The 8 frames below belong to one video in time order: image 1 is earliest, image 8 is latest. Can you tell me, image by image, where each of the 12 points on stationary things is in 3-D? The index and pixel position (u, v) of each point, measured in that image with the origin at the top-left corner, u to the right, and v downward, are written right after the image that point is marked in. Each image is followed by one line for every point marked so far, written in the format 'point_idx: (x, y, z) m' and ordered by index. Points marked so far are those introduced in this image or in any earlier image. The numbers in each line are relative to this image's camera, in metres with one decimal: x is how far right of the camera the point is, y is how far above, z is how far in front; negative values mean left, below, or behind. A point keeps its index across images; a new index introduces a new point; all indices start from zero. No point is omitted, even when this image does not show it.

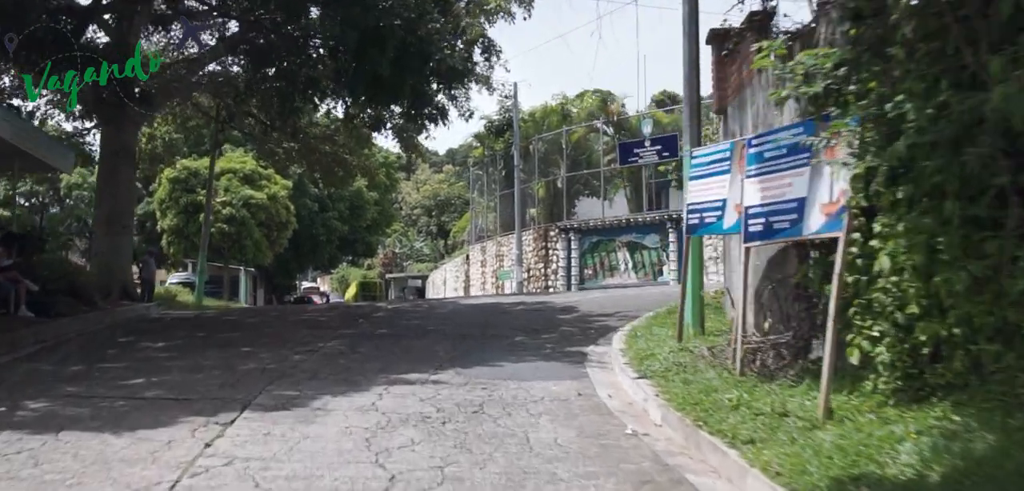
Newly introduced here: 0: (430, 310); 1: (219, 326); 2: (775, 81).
0: (-1.2, -0.9, +16.4) m
1: (-3.6, -1.0, +14.0) m
2: (+2.0, +1.3, +8.9) m
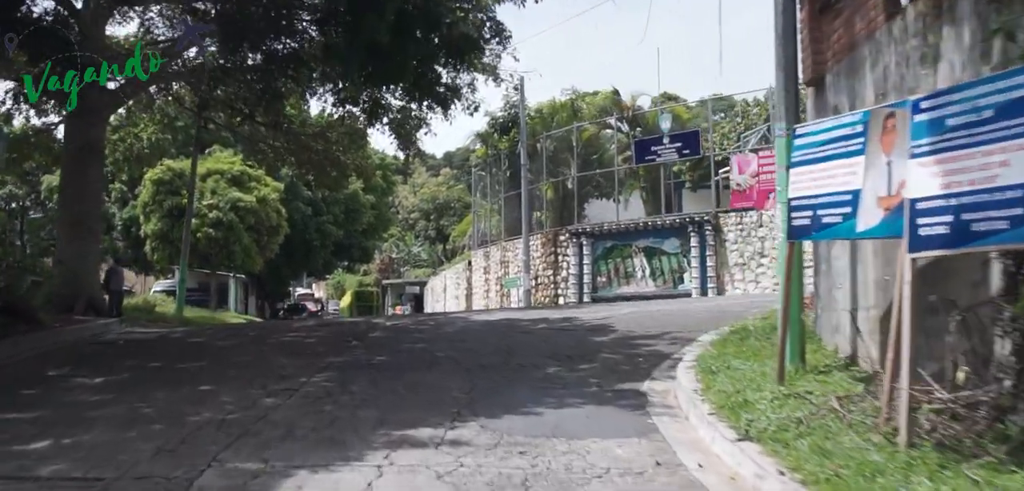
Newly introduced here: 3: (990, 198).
0: (-0.9, -1.0, +13.9) m
1: (-3.3, -1.1, +11.5) m
2: (+2.3, +1.2, +6.4) m
3: (+2.0, +0.2, +4.9) m
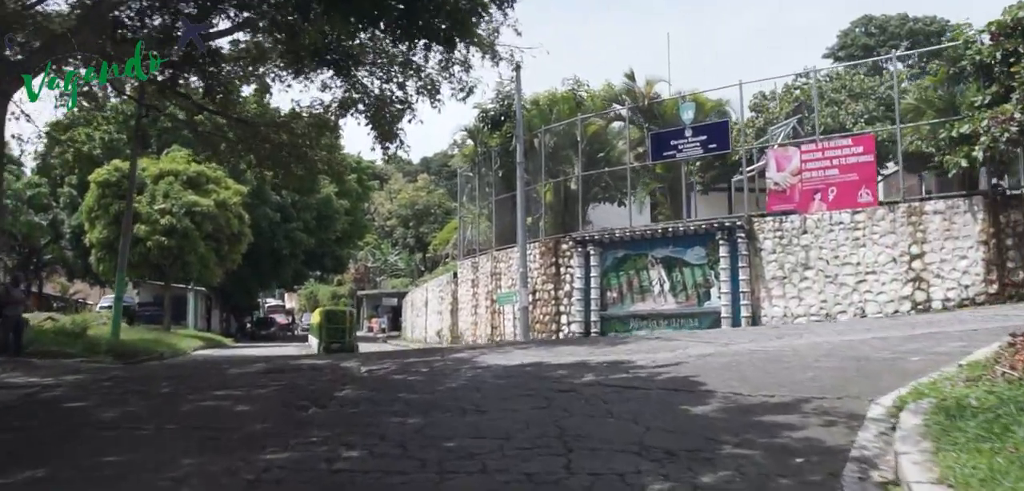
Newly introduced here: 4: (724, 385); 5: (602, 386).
0: (-0.7, -1.2, +9.6) m
1: (-3.0, -1.2, +7.1) m
2: (+2.7, +1.1, +2.2) m
3: (+2.5, +0.1, +0.6) m
4: (+1.6, -1.0, +8.4) m
5: (+0.7, -1.1, +9.0) m
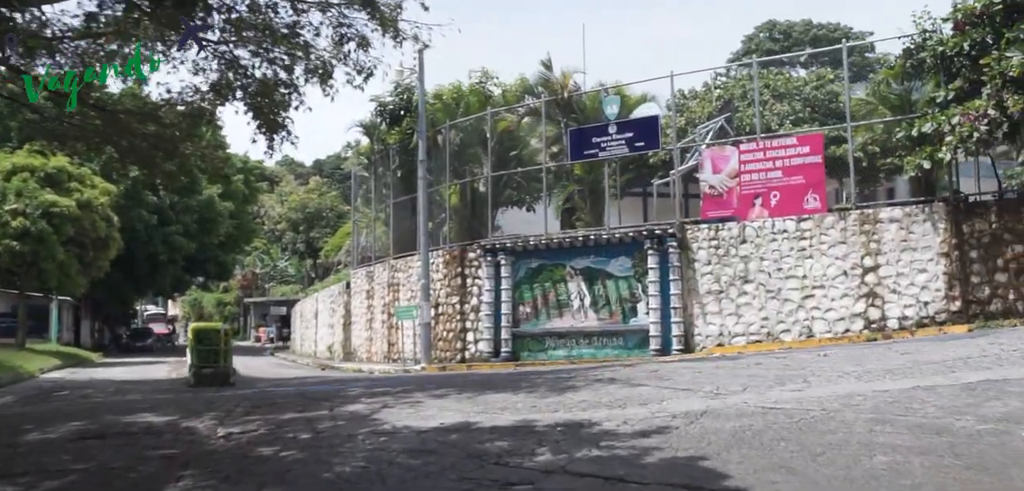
0: (-1.1, -1.3, +6.5) m
1: (-3.2, -1.3, +3.8) m
2: (+3.0, +1.1, -0.6) m
3: (+2.9, +0.1, -2.1) m
4: (+1.2, -1.1, +5.6) m
5: (+0.3, -1.2, +6.1) m
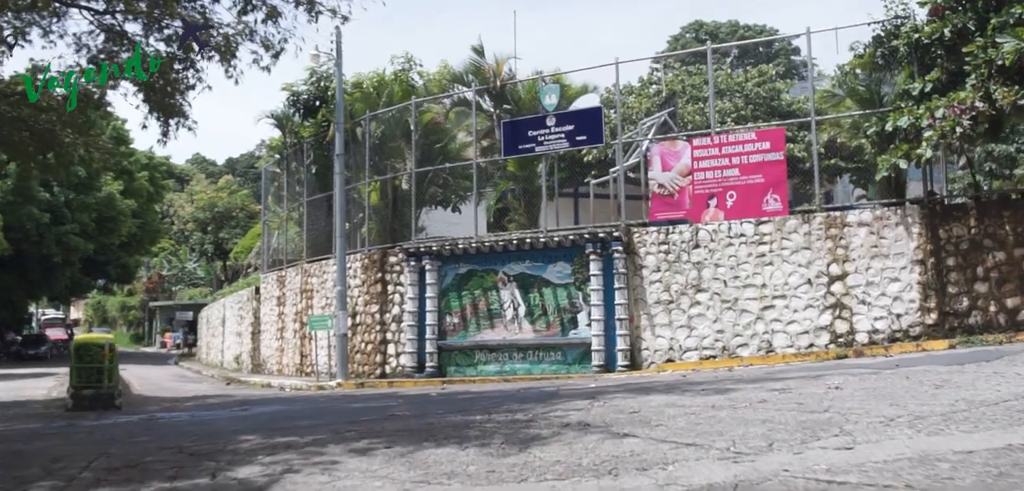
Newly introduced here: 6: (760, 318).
0: (-1.2, -1.3, +4.2) m
1: (-3.1, -1.3, +1.3) m
2: (+3.4, +1.0, -2.6) m
3: (+3.4, 0.0, -4.1) m
4: (+1.1, -1.2, +3.4) m
5: (+0.2, -1.2, +3.8) m
6: (+4.0, -1.2, +18.2) m
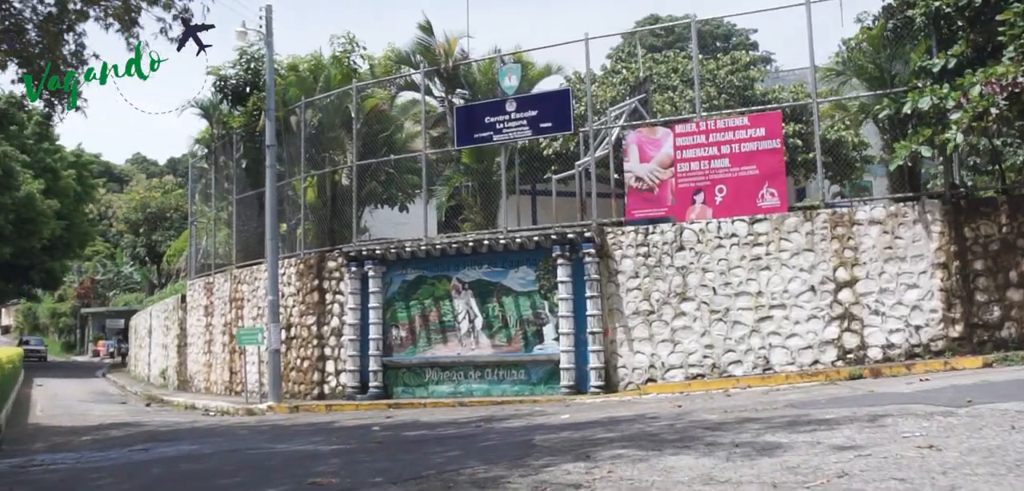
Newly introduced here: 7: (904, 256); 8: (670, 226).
0: (-1.2, -1.3, +1.5) m
1: (-3.0, -1.3, -1.4) m
2: (+3.7, +1.0, -5.0) m
3: (+3.7, 0.0, -6.6) m
4: (+1.2, -1.2, +0.9) m
5: (+0.3, -1.3, +1.2) m
6: (+3.4, -1.2, +15.8) m
7: (+5.2, -0.1, +15.1) m
8: (+2.3, +0.3, +16.5) m
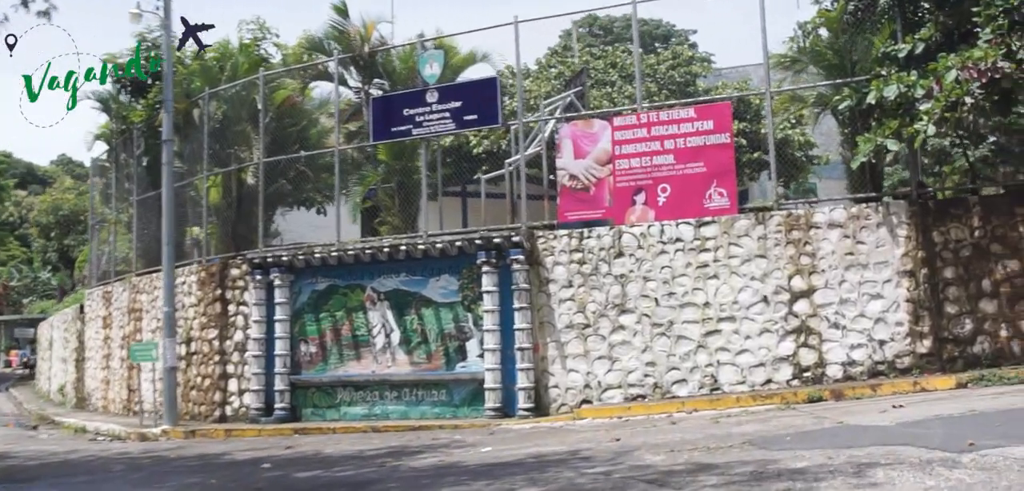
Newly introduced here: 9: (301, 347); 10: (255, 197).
0: (-1.5, -1.3, -0.4) m
1: (-3.1, -1.3, -3.4) m
2: (+3.8, +1.0, -6.6) m
3: (+3.9, 0.0, -8.2) m
4: (+1.0, -1.2, -0.9) m
5: (0.0, -1.3, -0.6) m
6: (+2.4, -1.3, +14.1) m
7: (+4.2, -0.2, +13.6) m
8: (+1.2, +0.2, +14.8) m
9: (-3.2, -1.5, +17.2) m
10: (-4.3, +0.8, +19.0) m
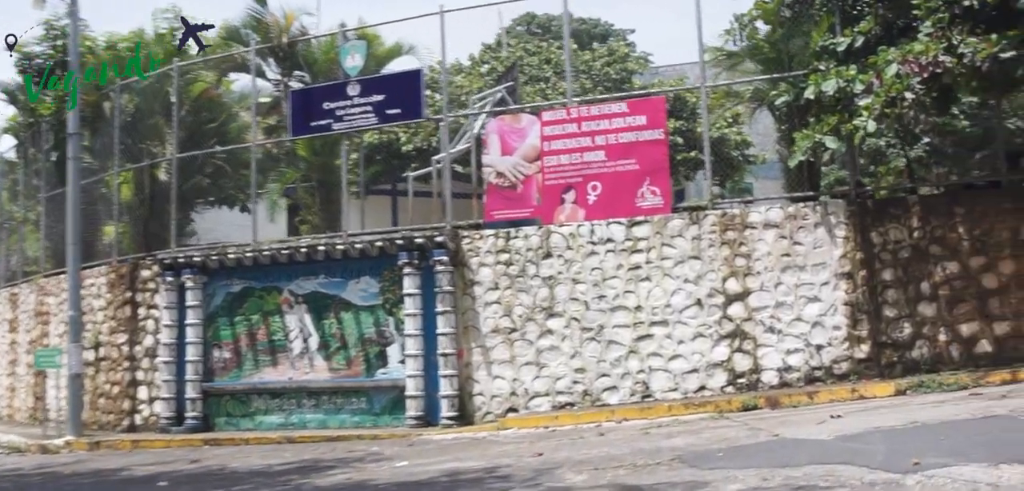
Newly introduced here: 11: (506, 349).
0: (-1.6, -1.3, -1.2) m
1: (-3.0, -1.3, -4.3) m
2: (+3.9, +1.0, -7.1) m
3: (+4.2, 0.0, -8.7) m
4: (+0.9, -1.2, -1.5) m
5: (-0.1, -1.3, -1.3) m
6: (+1.4, -1.3, +13.5) m
7: (+3.3, -0.2, +13.0) m
8: (+0.3, +0.2, +14.1) m
9: (-4.2, -1.5, +16.3) m
10: (-5.4, +0.8, +18.0) m
11: (-0.1, -1.3, +14.1) m
